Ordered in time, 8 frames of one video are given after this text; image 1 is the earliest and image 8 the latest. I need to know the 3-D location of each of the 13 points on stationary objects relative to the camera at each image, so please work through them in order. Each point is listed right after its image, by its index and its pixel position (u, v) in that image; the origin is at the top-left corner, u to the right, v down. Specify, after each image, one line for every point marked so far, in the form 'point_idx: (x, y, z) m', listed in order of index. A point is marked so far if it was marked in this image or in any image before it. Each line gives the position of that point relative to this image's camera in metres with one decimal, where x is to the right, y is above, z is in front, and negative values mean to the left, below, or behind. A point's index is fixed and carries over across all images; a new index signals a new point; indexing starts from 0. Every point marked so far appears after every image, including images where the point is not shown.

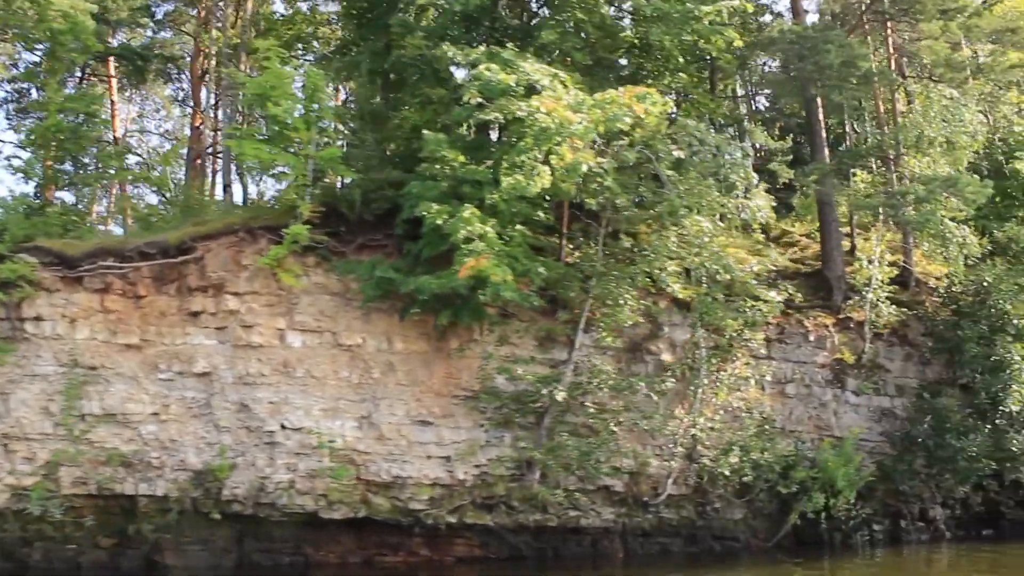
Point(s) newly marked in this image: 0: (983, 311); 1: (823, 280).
0: (+5.8, -0.3, +11.8) m
1: (+4.1, +0.1, +12.6) m
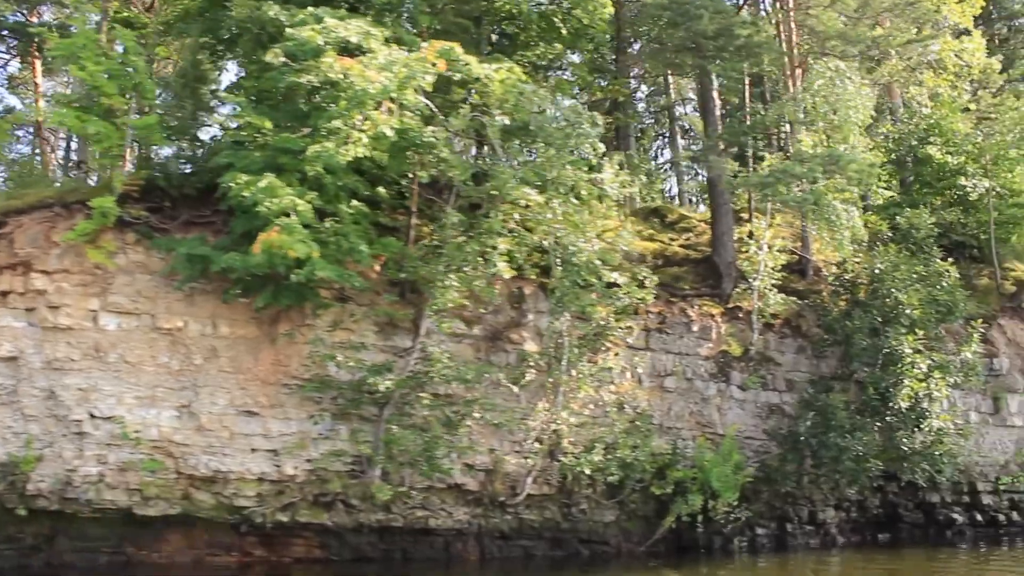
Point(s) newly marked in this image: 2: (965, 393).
0: (+4.2, -0.1, +11.1) m
1: (+2.5, +0.3, +11.8) m
2: (+5.8, -1.4, +12.1) m
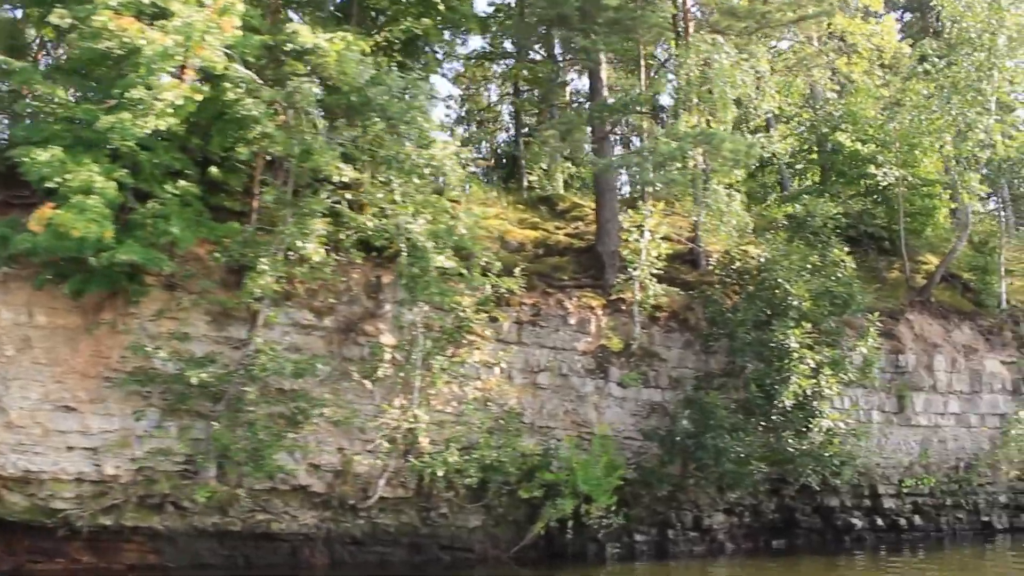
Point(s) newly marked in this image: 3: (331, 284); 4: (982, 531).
0: (+2.7, 0.0, +10.4) m
1: (+1.0, +0.4, +11.2) m
2: (+4.3, -1.3, +11.5) m
3: (-1.9, 0.0, +9.9) m
4: (+5.8, -3.0, +11.7) m
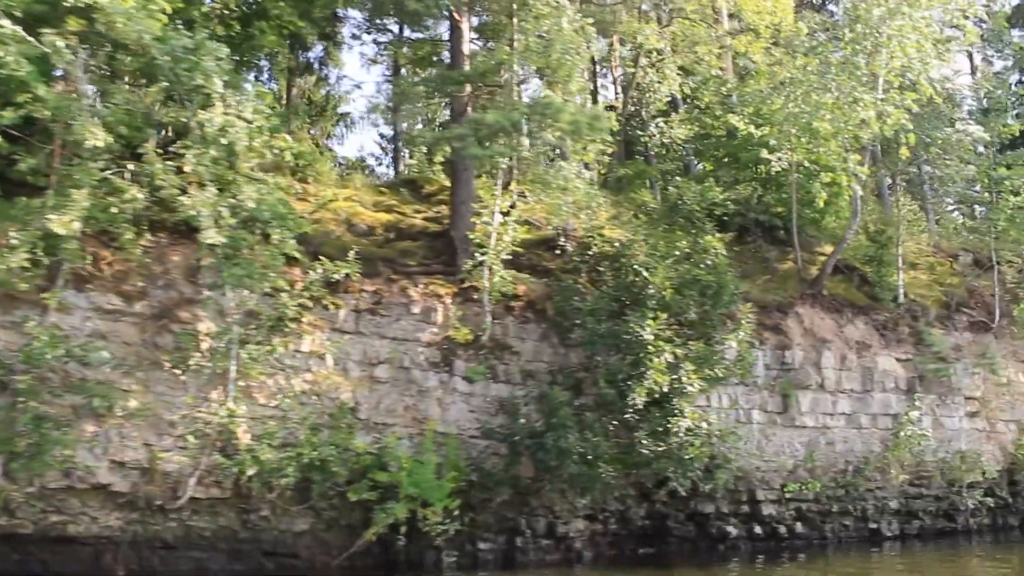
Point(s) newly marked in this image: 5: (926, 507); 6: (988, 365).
0: (+1.1, +0.1, +9.7) m
1: (-0.7, +0.5, +10.4) m
2: (+2.7, -1.2, +10.8) m
3: (-3.6, +0.2, +9.2) m
4: (+4.2, -2.9, +11.0) m
5: (+5.0, -2.6, +11.3) m
6: (+6.0, -1.0, +12.1) m
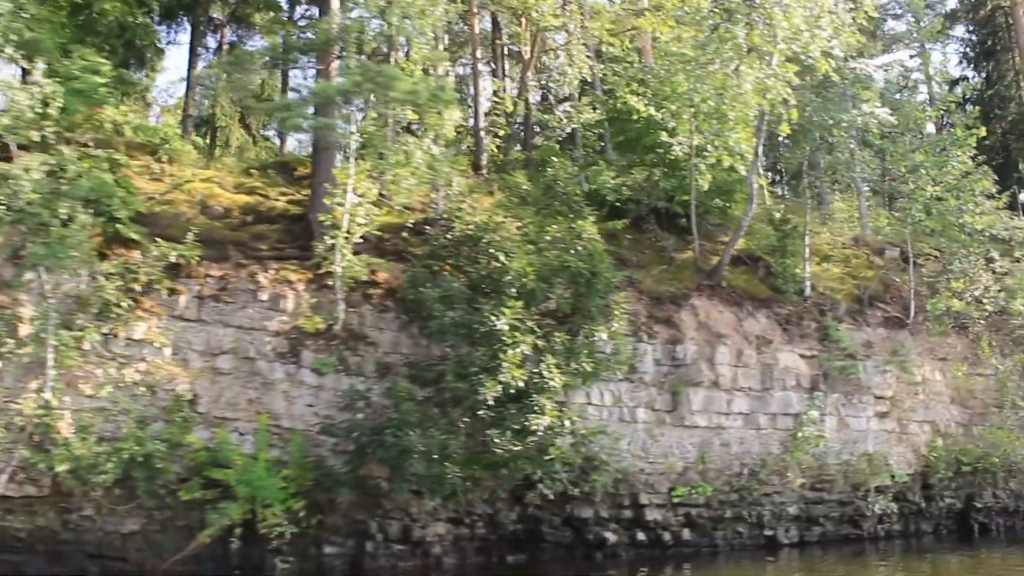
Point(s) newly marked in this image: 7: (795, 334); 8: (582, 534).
0: (-0.3, +0.2, +9.0) m
1: (-2.1, +0.6, +9.8) m
2: (+1.3, -1.0, +10.1) m
3: (-5.0, +0.4, +8.5) m
4: (+2.7, -2.8, +10.3) m
5: (+3.6, -2.5, +10.6) m
6: (+4.6, -0.9, +11.4) m
7: (+3.3, -0.5, +11.0) m
8: (+0.7, -2.5, +9.8) m
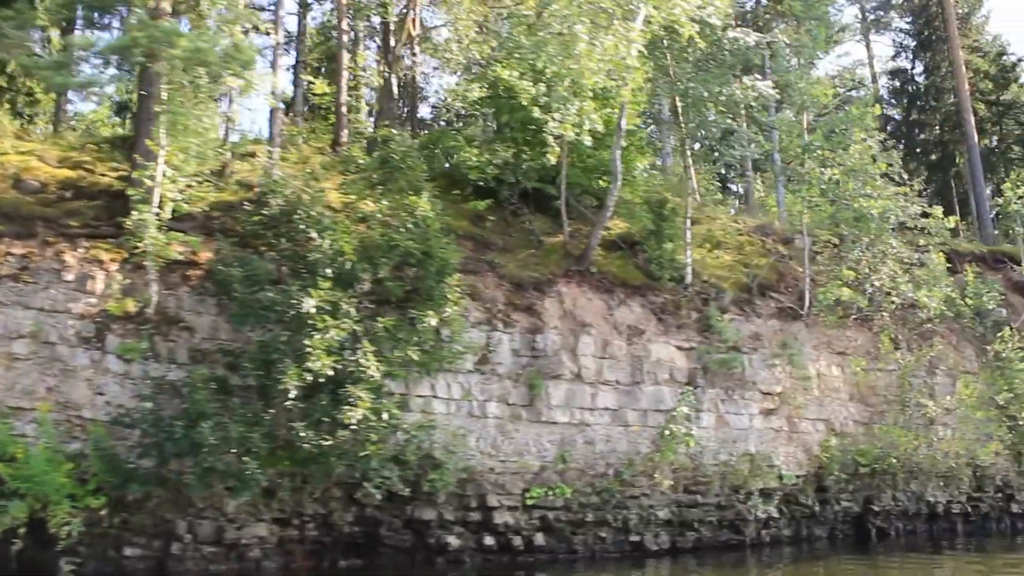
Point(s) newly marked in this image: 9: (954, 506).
0: (-1.9, +0.4, +8.3) m
1: (-3.6, +0.8, +9.1) m
2: (-0.3, -0.9, +9.3) m
3: (-6.5, +0.6, +7.8) m
4: (+1.2, -2.7, +9.5) m
5: (+2.0, -2.4, +9.9) m
6: (+3.1, -0.8, +10.7) m
7: (+1.7, -0.4, +10.2) m
8: (-0.8, -2.4, +9.0) m
9: (+5.3, -2.6, +11.4) m
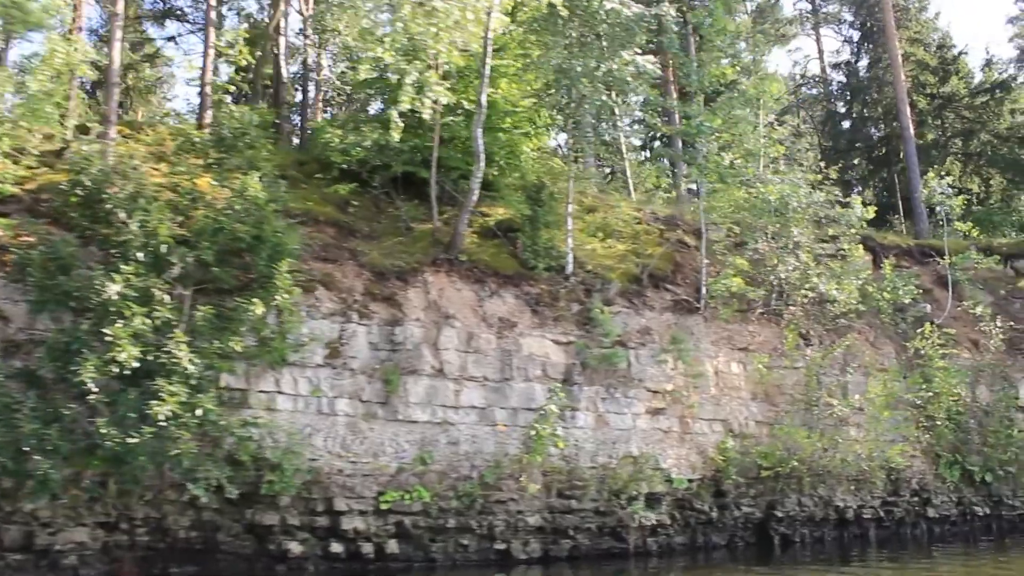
0: (-3.2, +0.5, +7.7) m
1: (-4.9, +0.9, +8.4) m
2: (-1.6, -0.8, +8.7) m
3: (-7.9, +0.7, +7.2) m
4: (-0.2, -2.6, +8.8) m
5: (+0.7, -2.3, +9.2) m
6: (+1.8, -0.7, +10.0) m
7: (+0.4, -0.3, +9.6) m
8: (-2.2, -2.3, +8.4) m
9: (+4.0, -2.5, +10.7) m
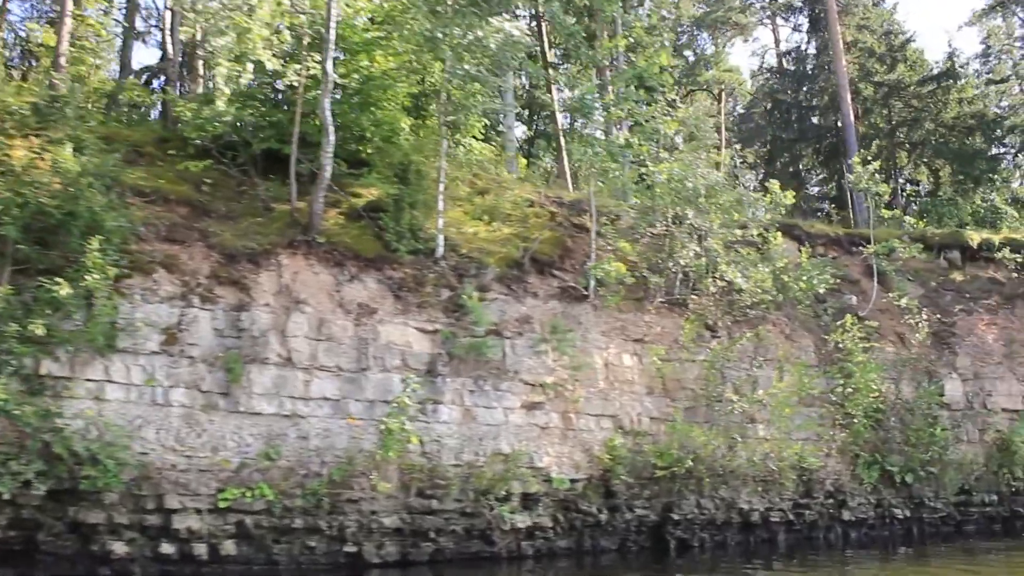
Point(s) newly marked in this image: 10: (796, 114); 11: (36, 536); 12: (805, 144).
0: (-4.5, +0.7, +7.1) m
1: (-6.2, +1.1, +7.9) m
2: (-2.9, -0.6, +8.1) m
3: (-9.2, +0.9, +6.7) m
4: (-1.4, -2.4, +8.2) m
5: (-0.6, -2.1, +8.6) m
6: (+0.5, -0.5, +9.4) m
7: (-0.9, -0.1, +8.9) m
8: (-3.5, -2.1, +7.8) m
9: (+2.7, -2.4, +10.0) m
10: (+5.5, +3.3, +18.2) m
11: (-3.9, -2.0, +7.8) m
12: (+5.4, +2.6, +17.6) m
